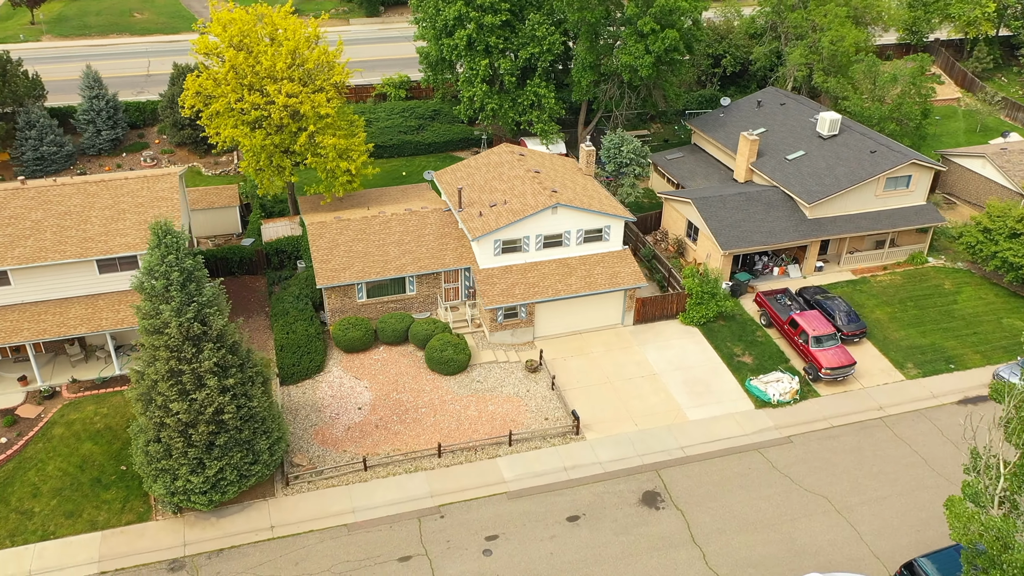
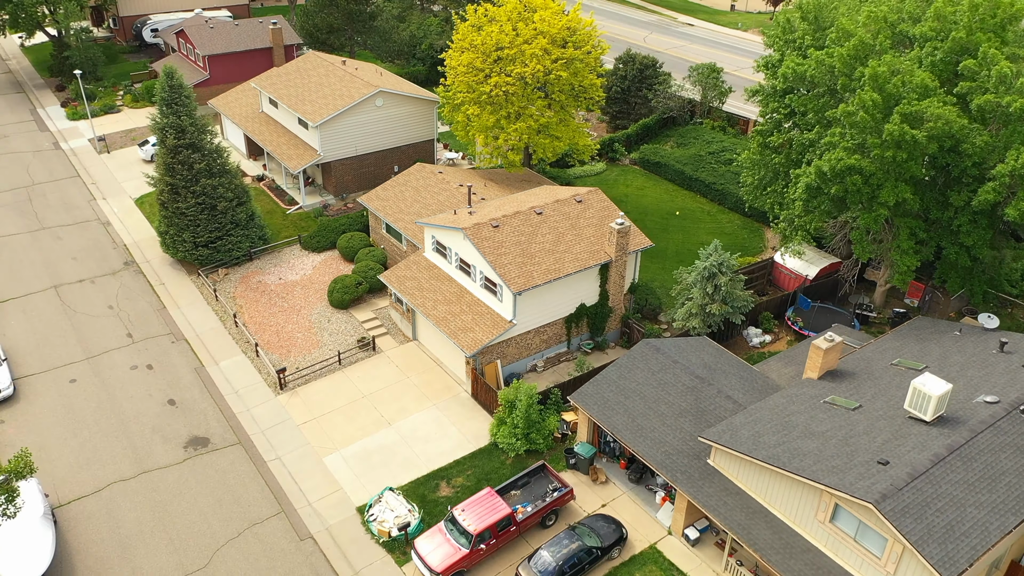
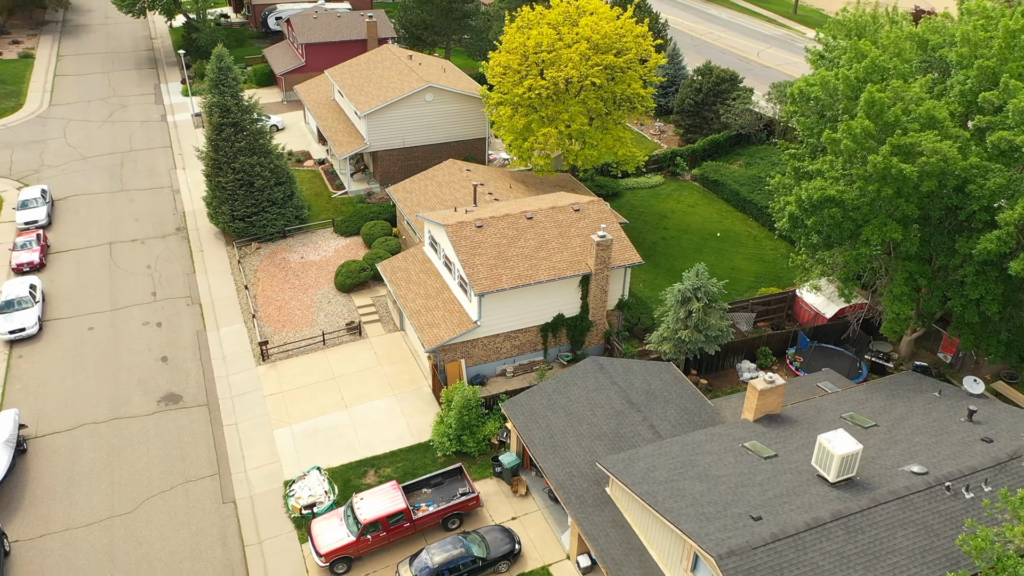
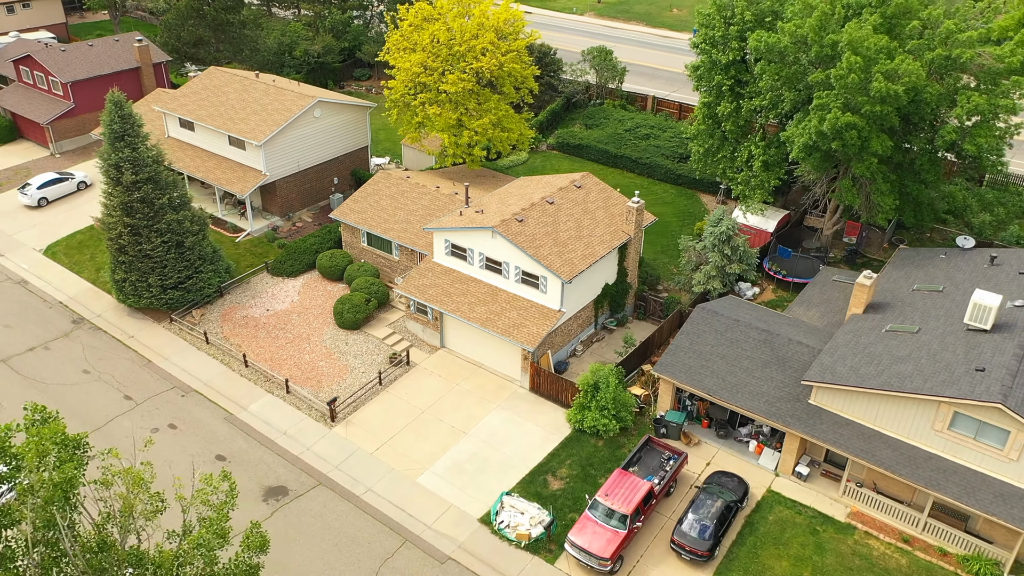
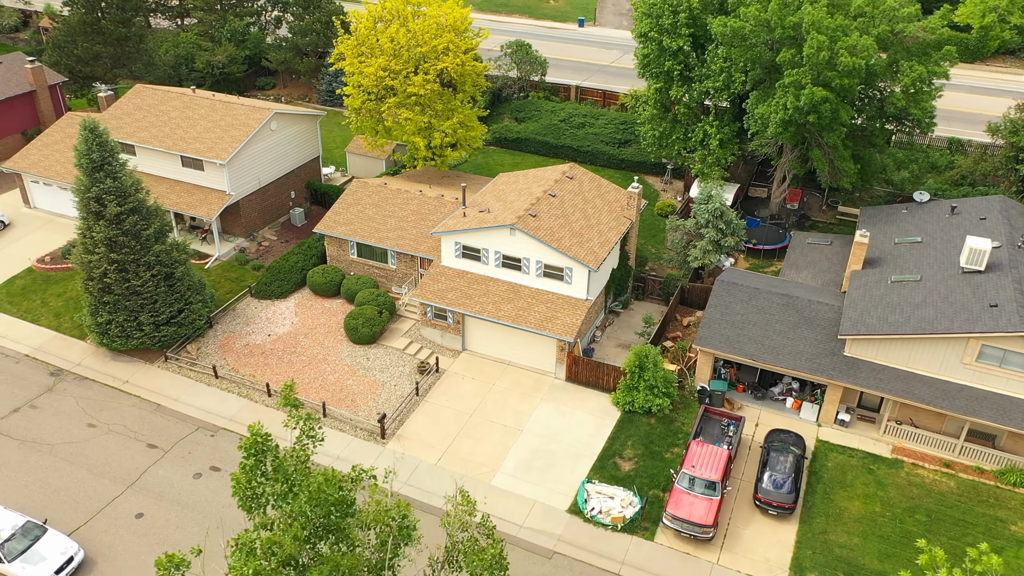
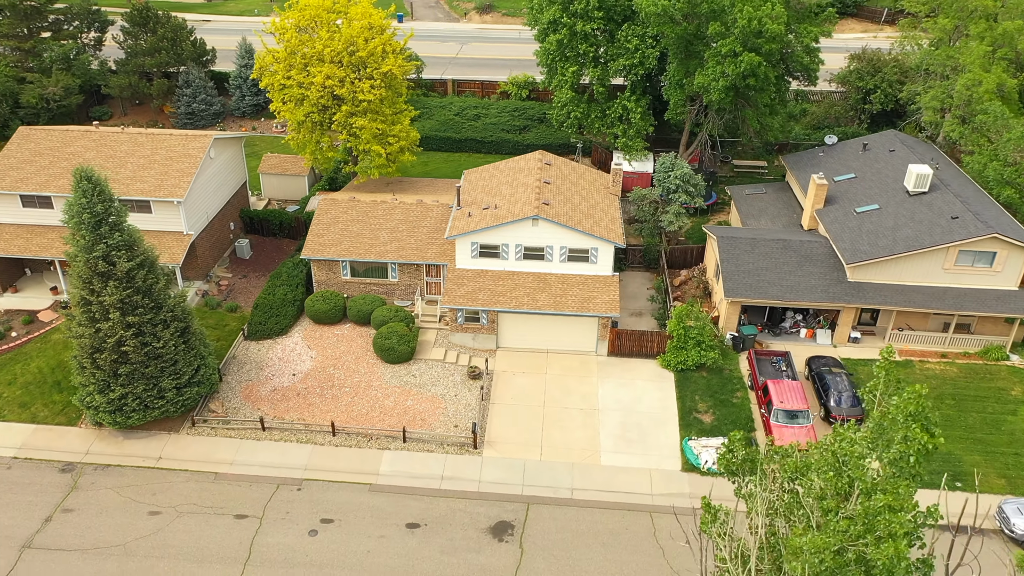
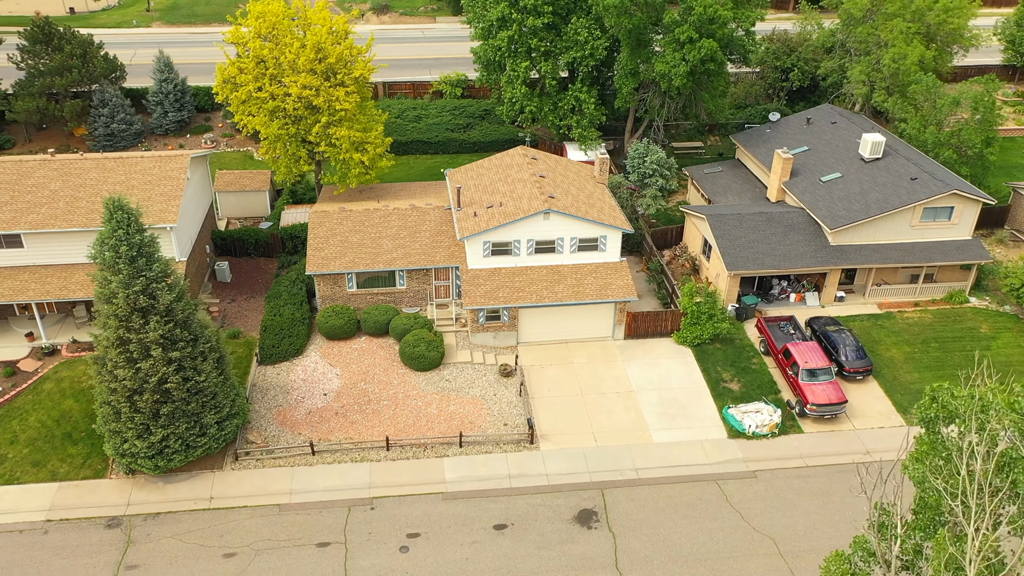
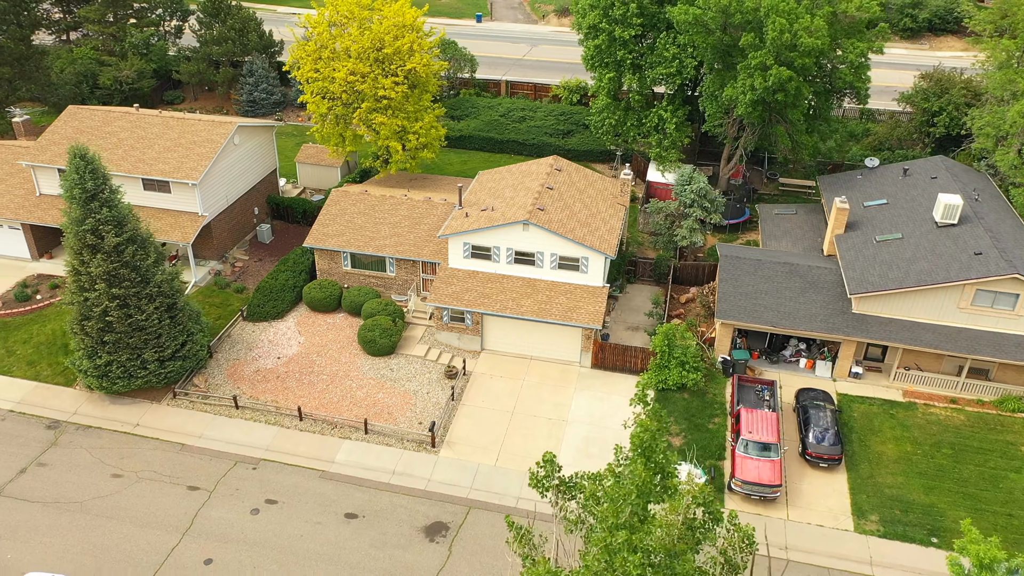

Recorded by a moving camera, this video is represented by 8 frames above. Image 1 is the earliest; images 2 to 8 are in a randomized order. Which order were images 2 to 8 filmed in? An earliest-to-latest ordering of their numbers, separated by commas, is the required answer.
7, 6, 8, 5, 4, 2, 3
